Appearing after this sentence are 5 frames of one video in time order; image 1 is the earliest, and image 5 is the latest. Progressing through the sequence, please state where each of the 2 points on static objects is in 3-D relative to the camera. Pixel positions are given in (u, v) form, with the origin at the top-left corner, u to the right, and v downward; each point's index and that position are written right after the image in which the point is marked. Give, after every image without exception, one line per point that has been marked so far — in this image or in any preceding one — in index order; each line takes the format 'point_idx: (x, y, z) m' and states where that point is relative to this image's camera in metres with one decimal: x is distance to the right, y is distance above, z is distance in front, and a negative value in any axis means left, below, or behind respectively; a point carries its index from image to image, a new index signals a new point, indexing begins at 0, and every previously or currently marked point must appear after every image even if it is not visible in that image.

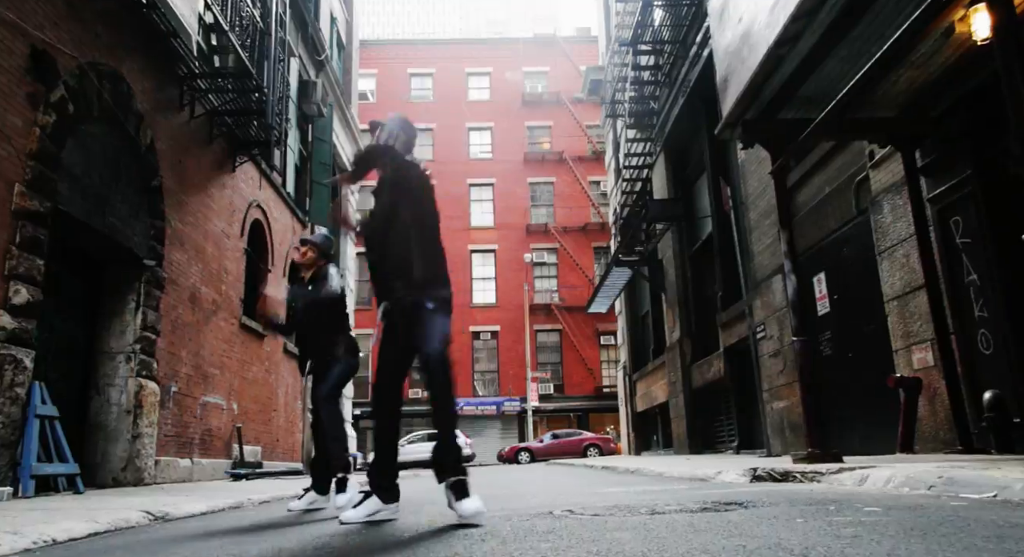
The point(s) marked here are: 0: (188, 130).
0: (-4.4, +2.0, +10.2) m
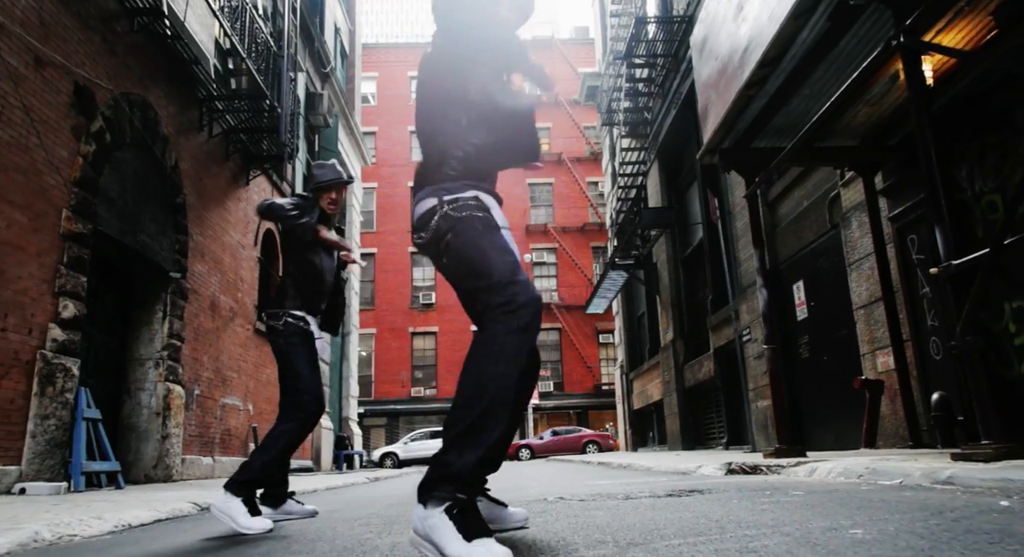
0: (-4.4, +1.9, +10.9) m
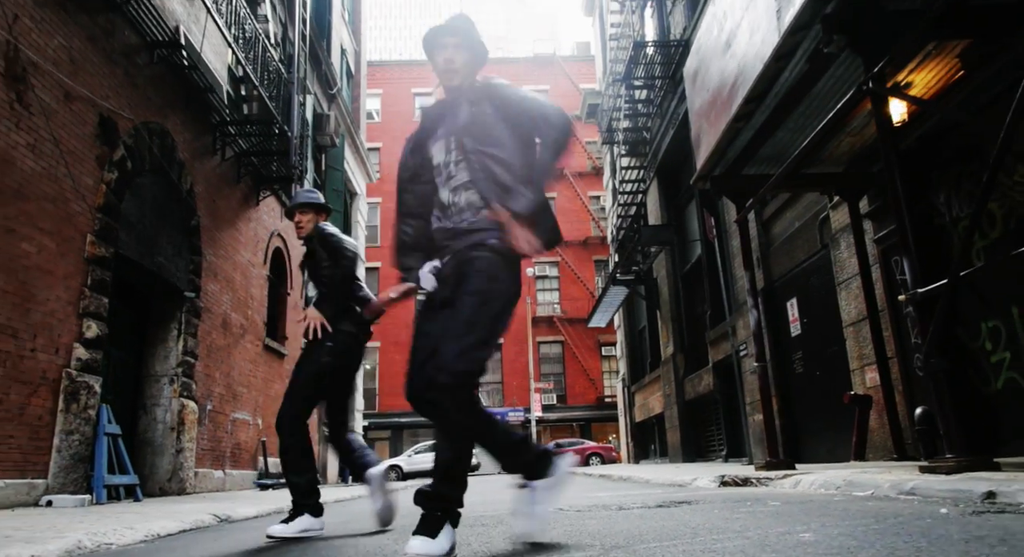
0: (-4.4, +1.6, +11.3) m
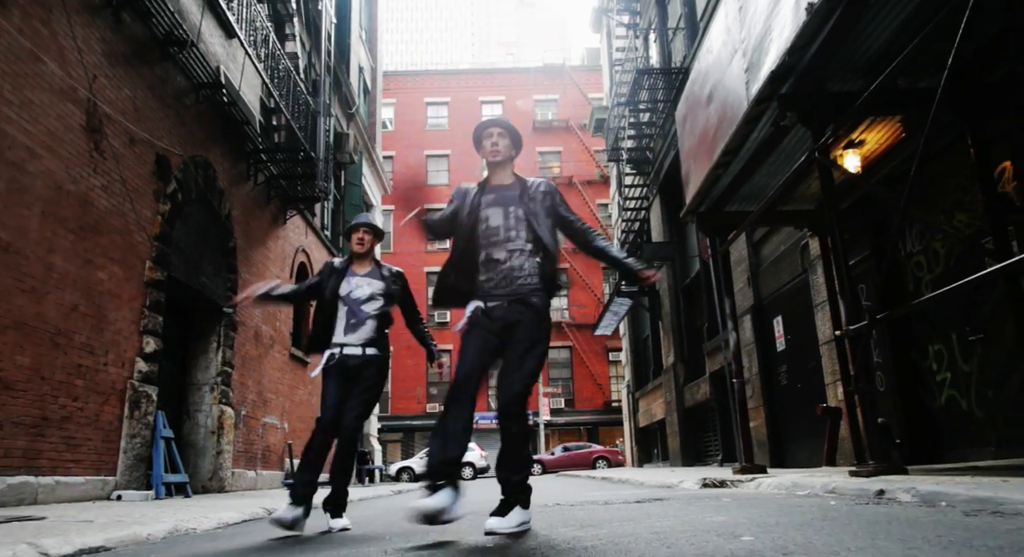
0: (-4.3, +1.4, +12.3) m
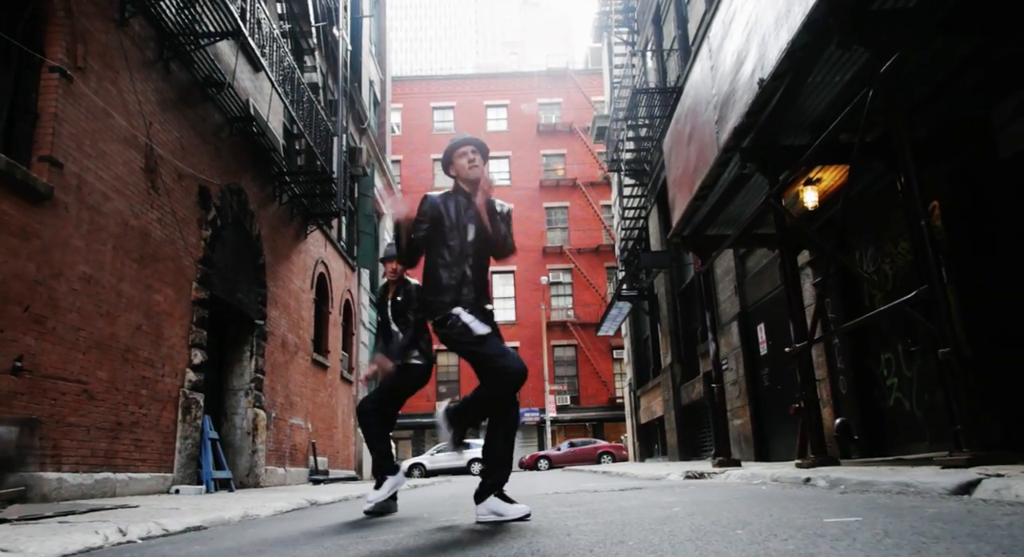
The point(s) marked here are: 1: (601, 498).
0: (-4.2, +1.1, +13.3) m
1: (+0.6, -1.5, +5.0) m
